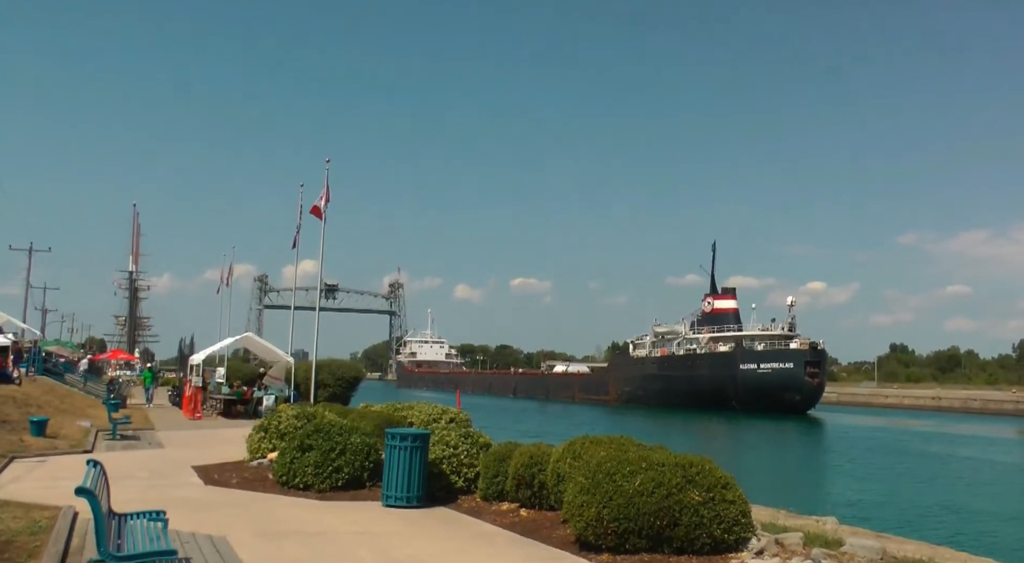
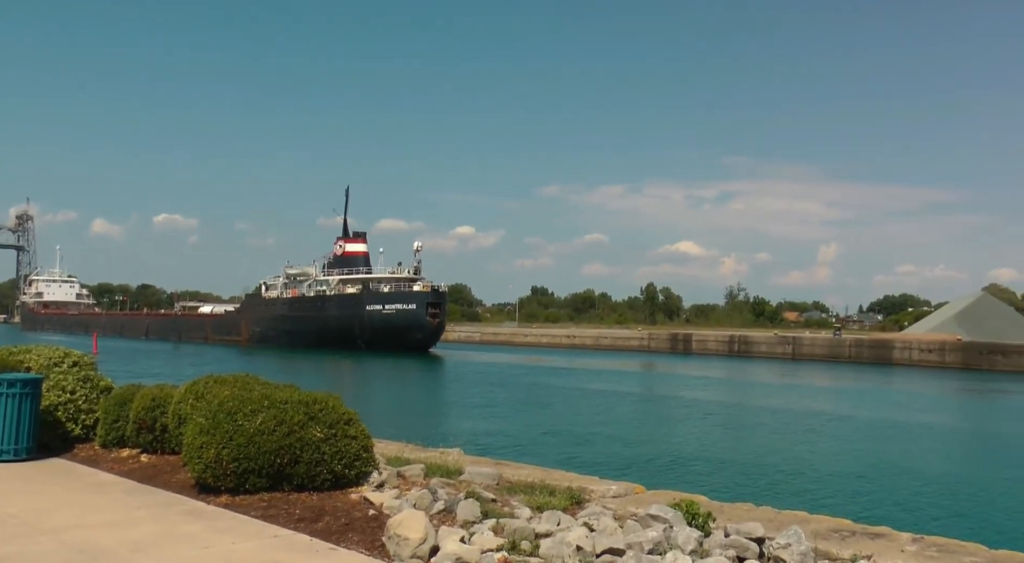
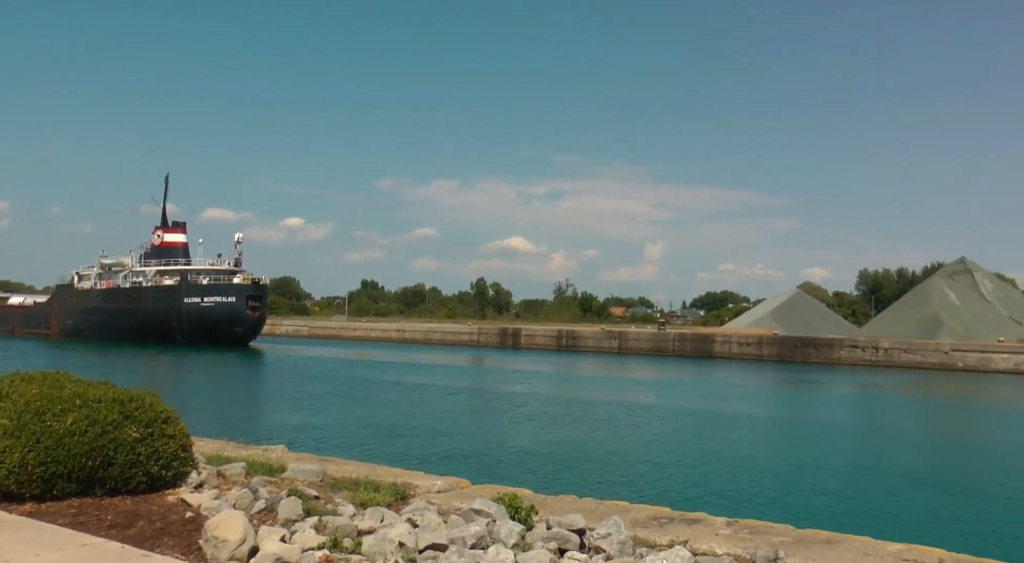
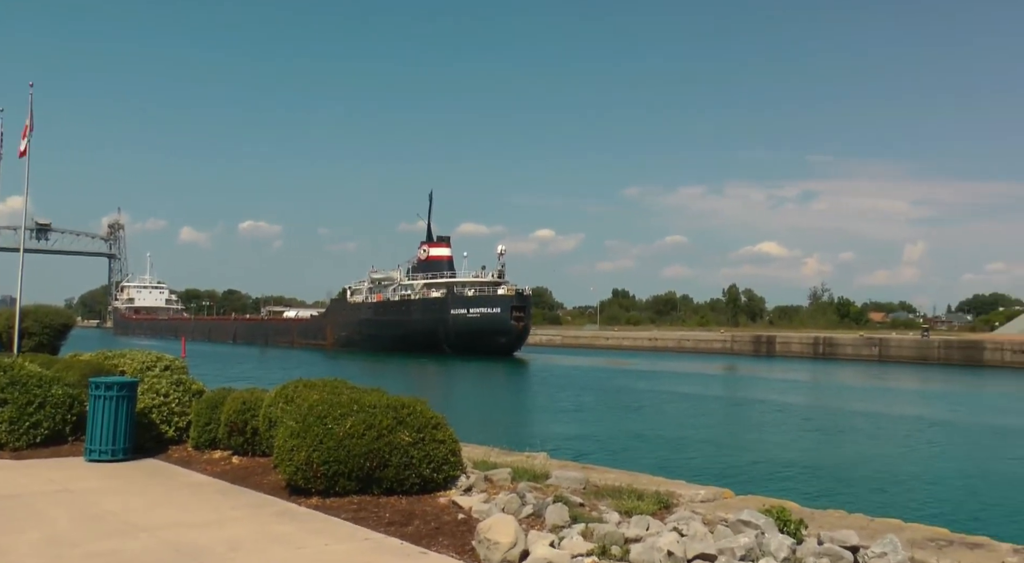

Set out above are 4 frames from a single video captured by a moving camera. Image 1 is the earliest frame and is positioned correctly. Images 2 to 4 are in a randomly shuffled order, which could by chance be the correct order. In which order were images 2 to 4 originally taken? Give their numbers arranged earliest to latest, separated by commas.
4, 2, 3
